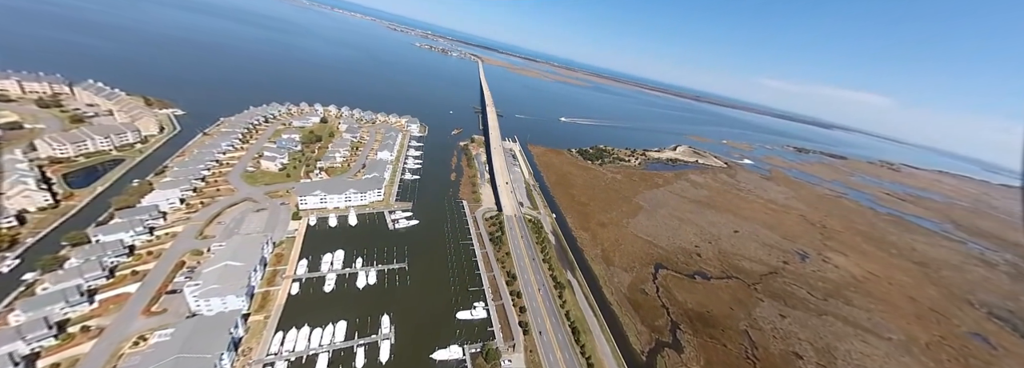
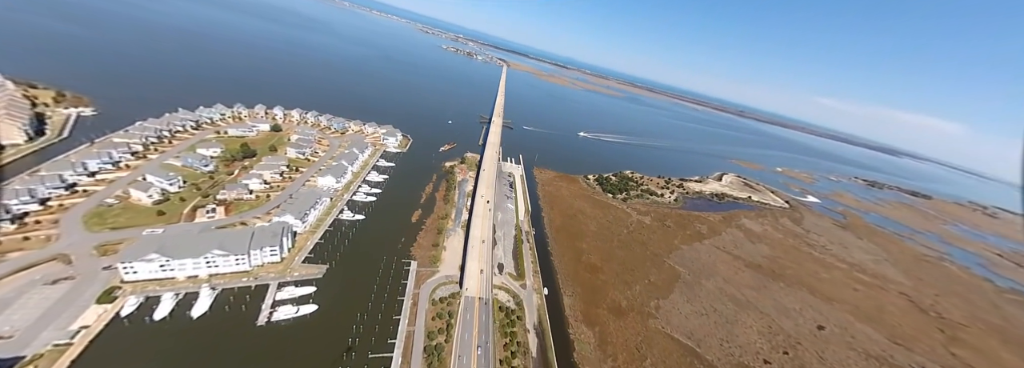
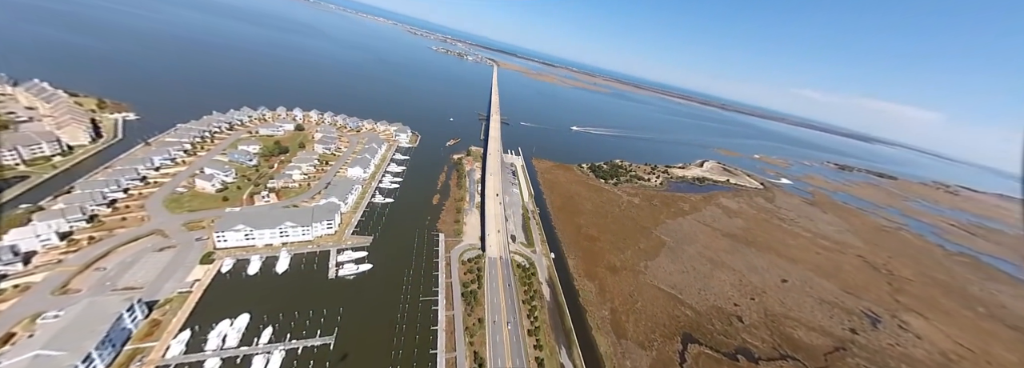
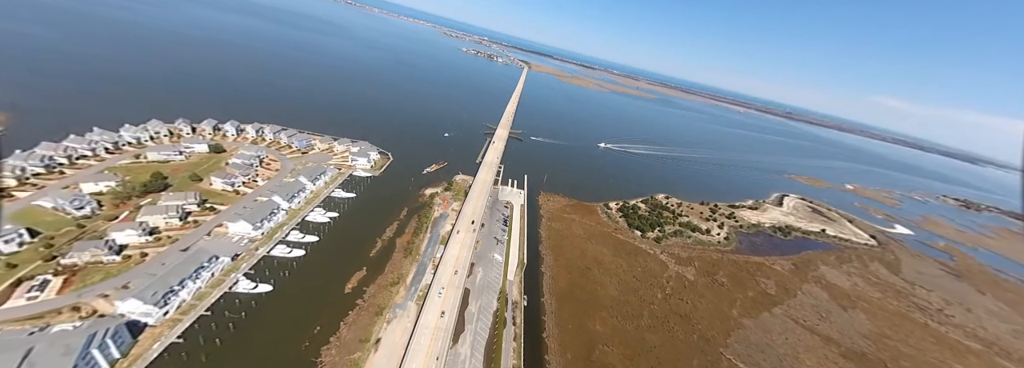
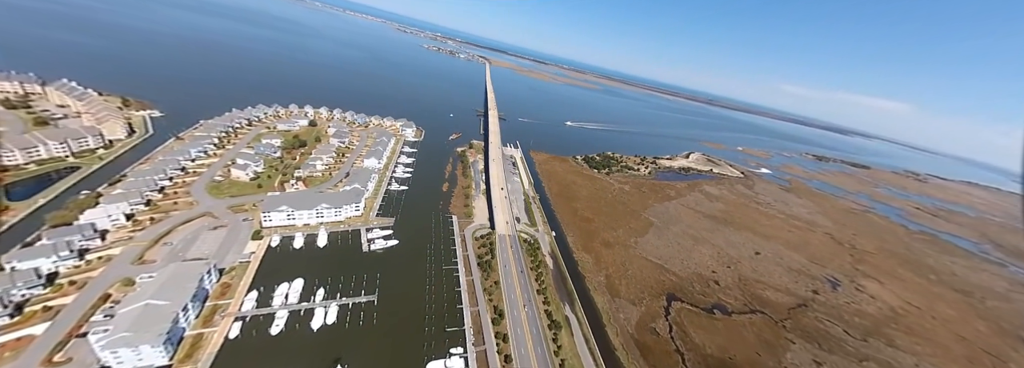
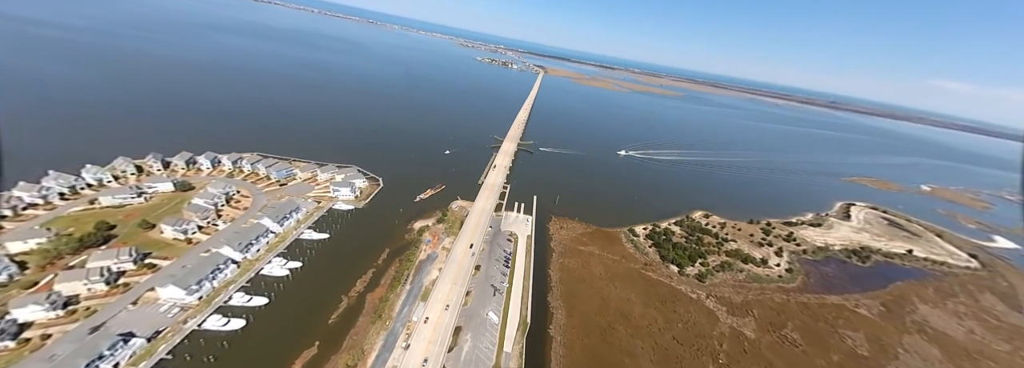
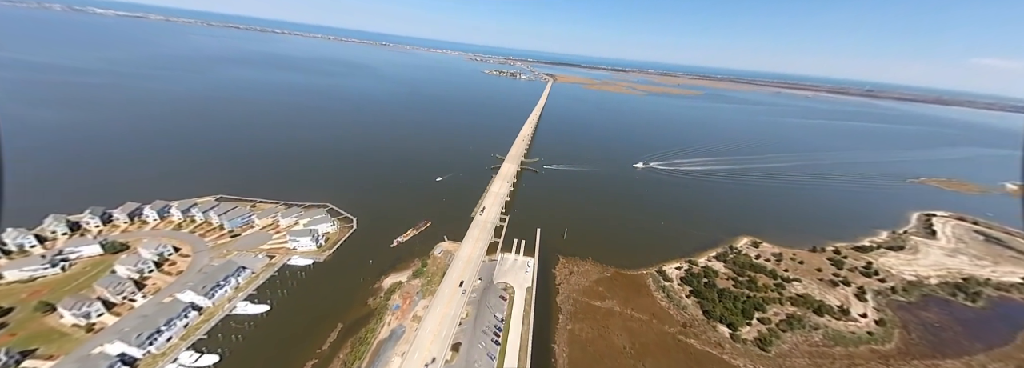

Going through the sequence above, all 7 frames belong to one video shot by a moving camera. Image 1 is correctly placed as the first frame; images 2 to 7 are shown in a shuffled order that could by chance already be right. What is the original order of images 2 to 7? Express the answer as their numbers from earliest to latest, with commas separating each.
5, 3, 2, 4, 6, 7
